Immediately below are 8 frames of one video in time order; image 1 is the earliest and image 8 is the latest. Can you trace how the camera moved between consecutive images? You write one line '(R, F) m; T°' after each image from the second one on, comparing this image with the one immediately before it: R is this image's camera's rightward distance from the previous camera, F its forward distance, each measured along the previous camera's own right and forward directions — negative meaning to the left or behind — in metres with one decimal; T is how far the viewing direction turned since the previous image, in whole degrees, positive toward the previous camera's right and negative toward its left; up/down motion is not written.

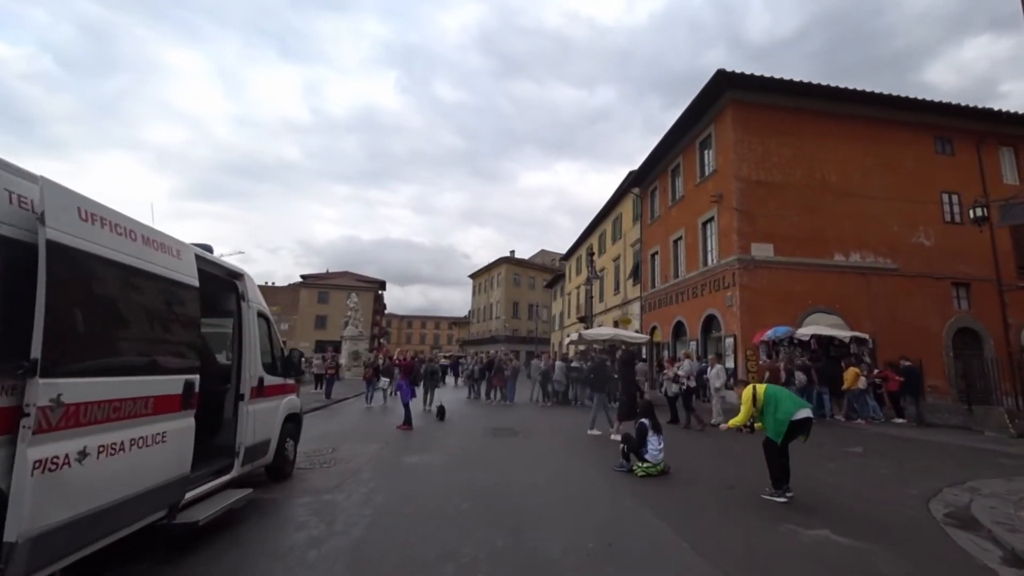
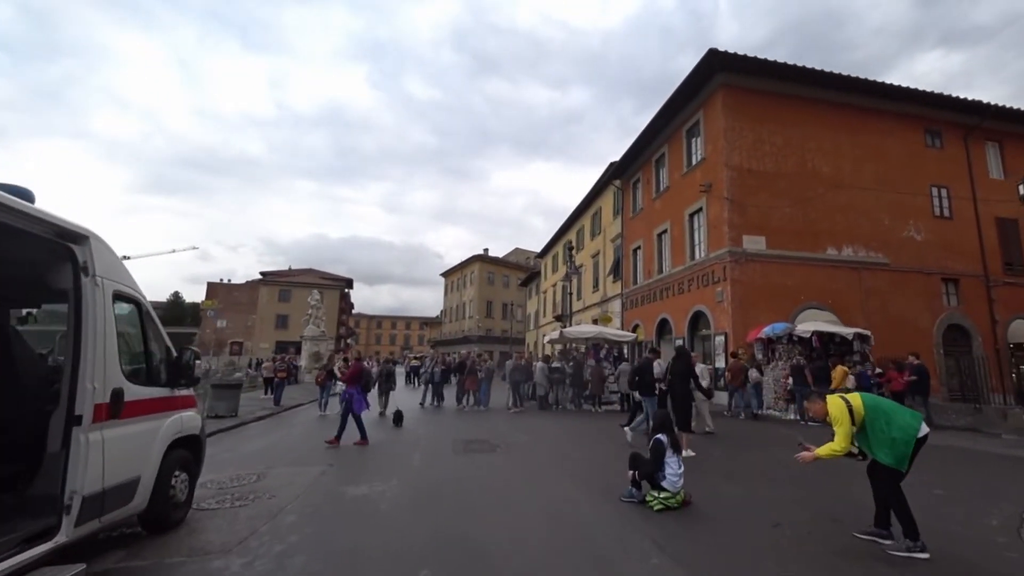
(-0.1, +1.8) m; +3°
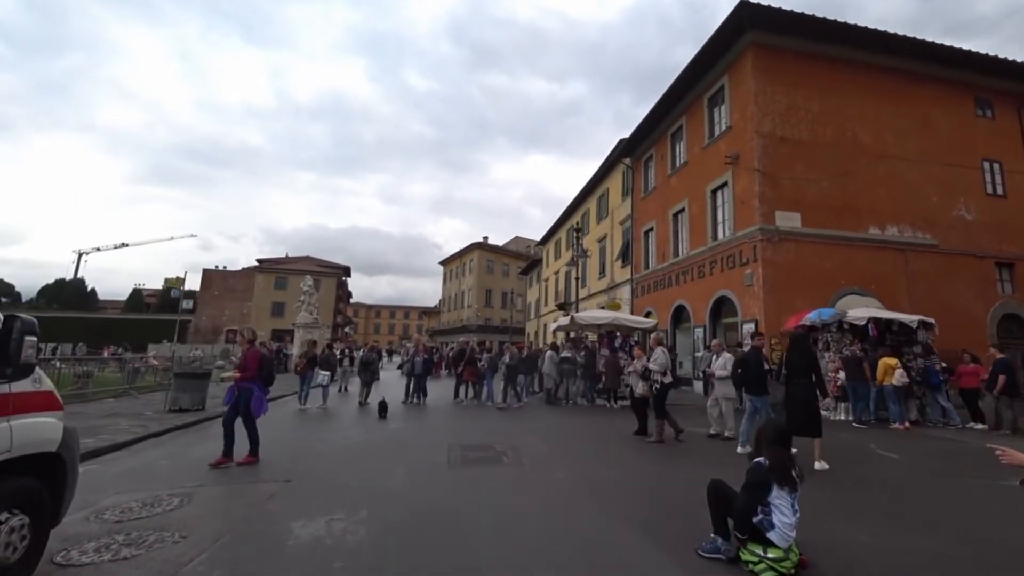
(-0.2, +2.0) m; 0°
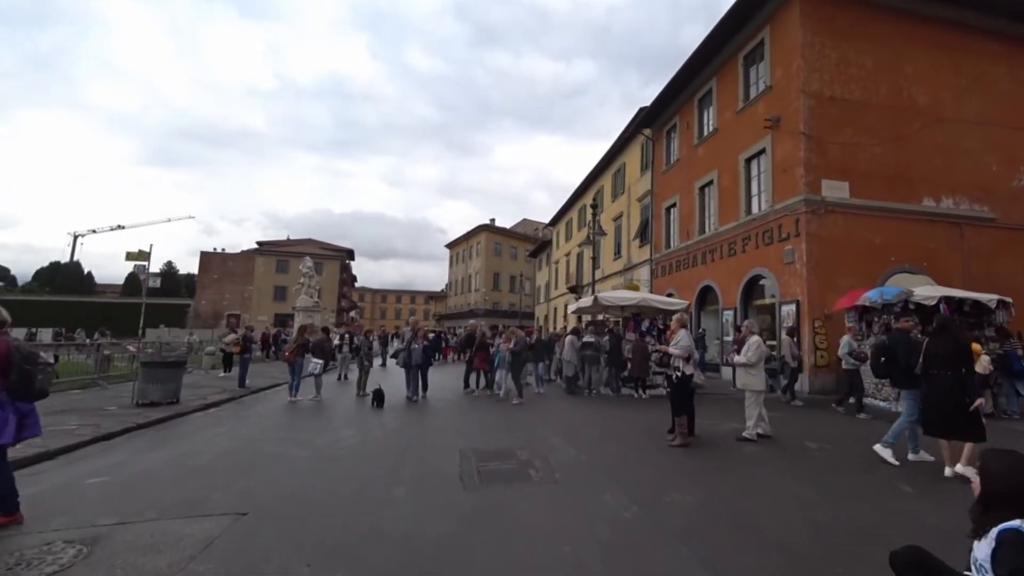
(-0.3, +1.6) m; -1°
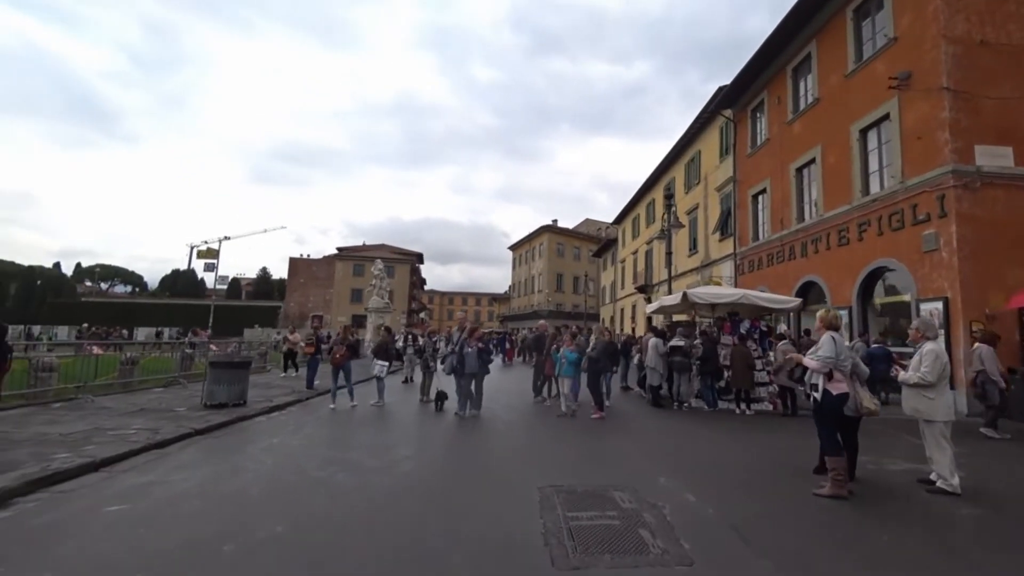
(-0.3, +1.3) m; -8°
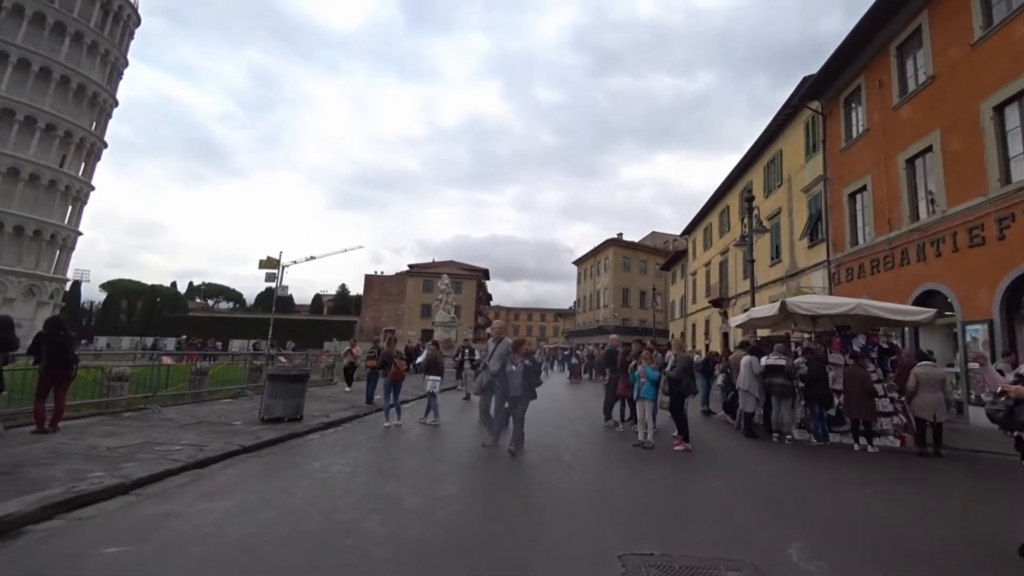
(0.0, +1.0) m; -8°
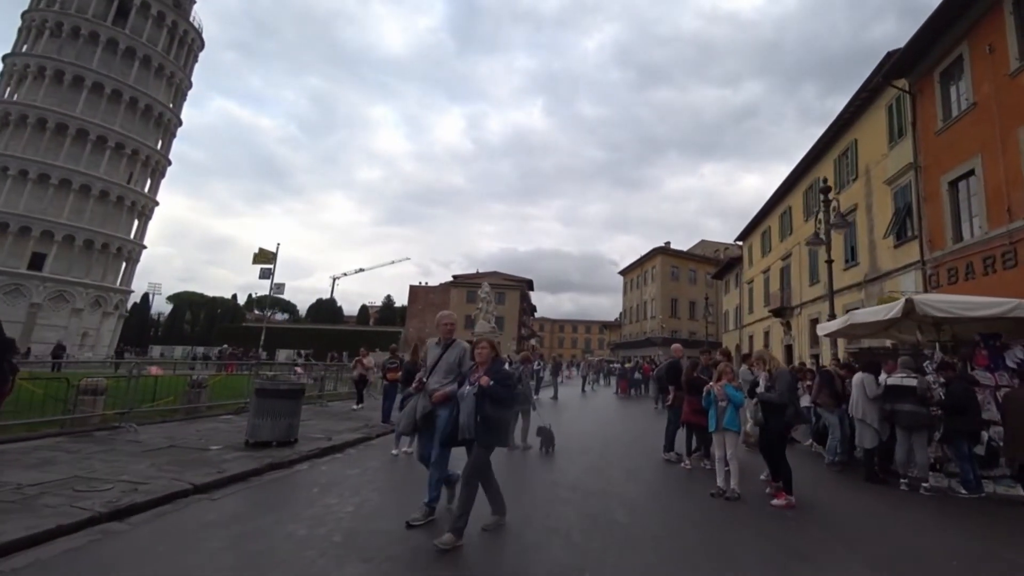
(+0.2, +2.0) m; -5°
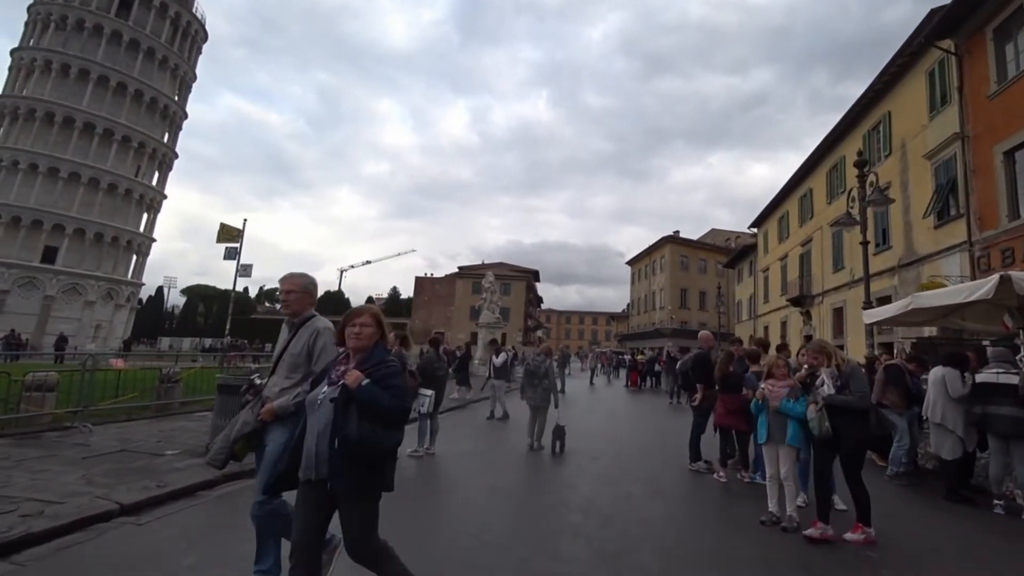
(+0.1, +1.2) m; -1°
